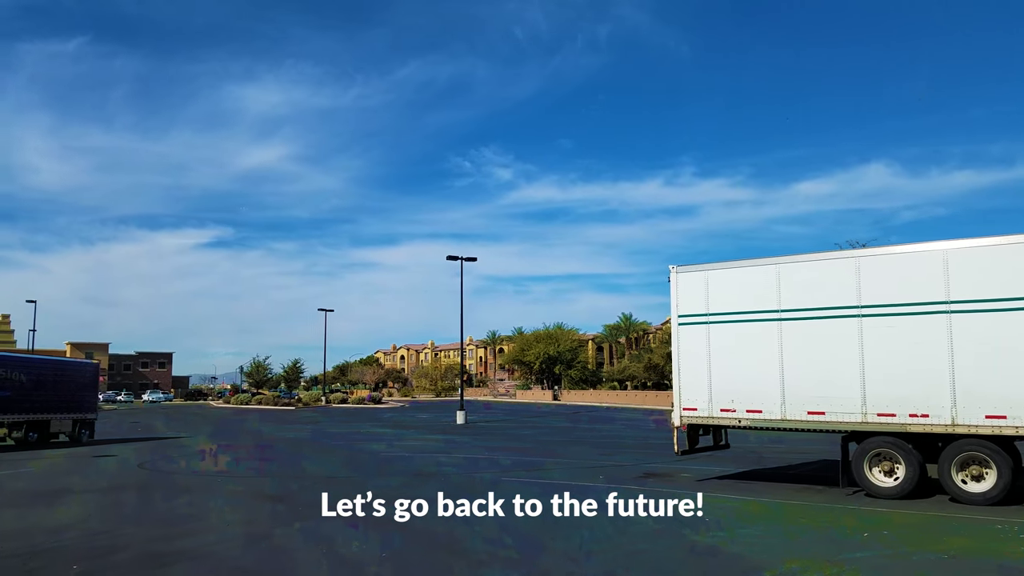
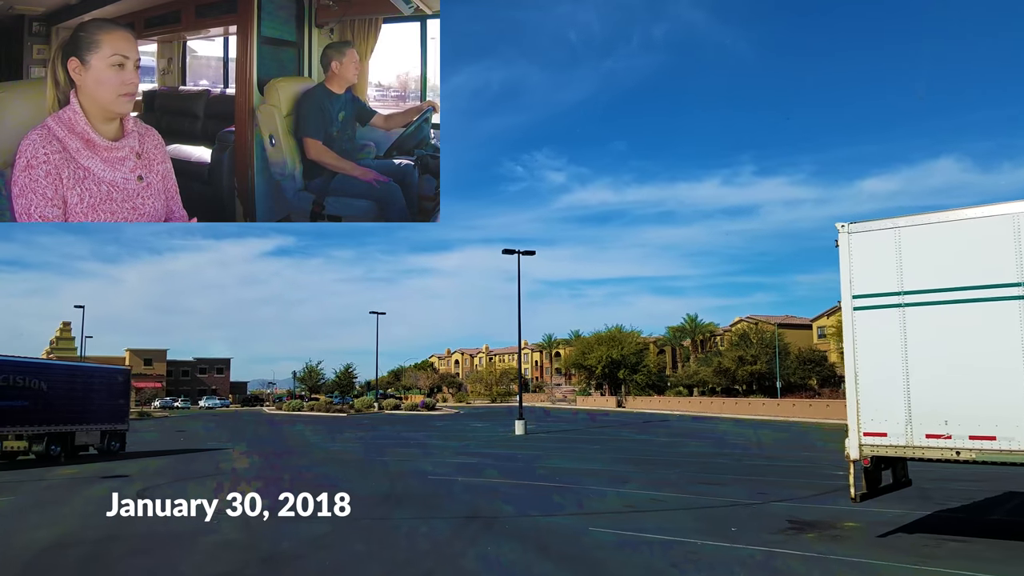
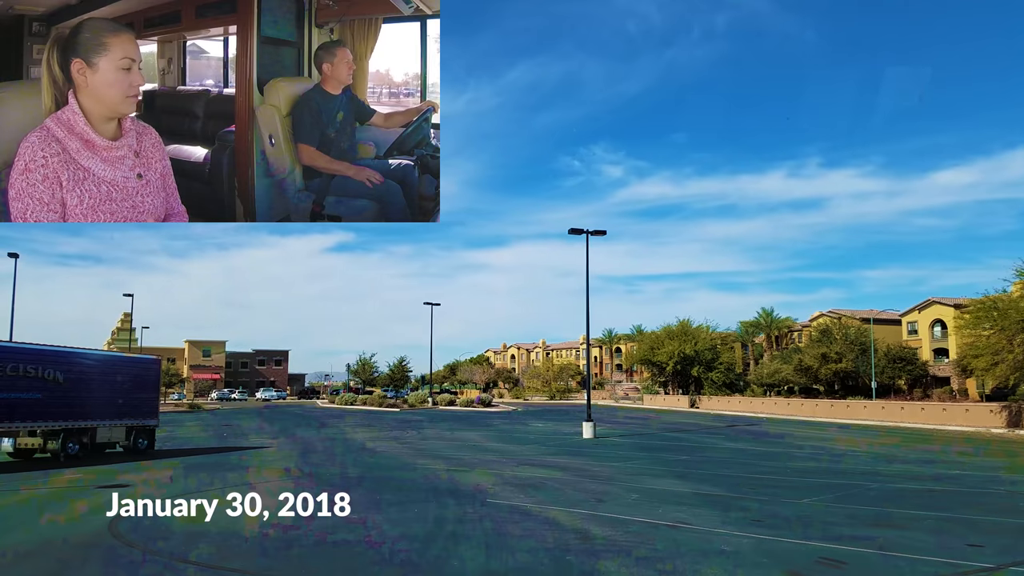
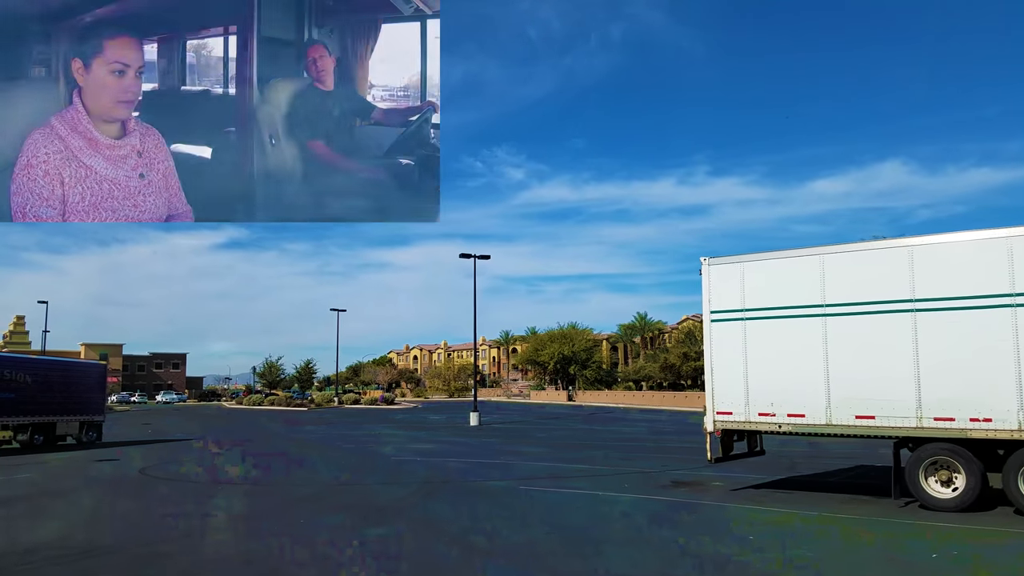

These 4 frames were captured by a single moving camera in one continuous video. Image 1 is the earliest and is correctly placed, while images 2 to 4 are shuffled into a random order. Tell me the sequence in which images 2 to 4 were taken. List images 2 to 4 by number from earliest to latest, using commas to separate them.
4, 2, 3
